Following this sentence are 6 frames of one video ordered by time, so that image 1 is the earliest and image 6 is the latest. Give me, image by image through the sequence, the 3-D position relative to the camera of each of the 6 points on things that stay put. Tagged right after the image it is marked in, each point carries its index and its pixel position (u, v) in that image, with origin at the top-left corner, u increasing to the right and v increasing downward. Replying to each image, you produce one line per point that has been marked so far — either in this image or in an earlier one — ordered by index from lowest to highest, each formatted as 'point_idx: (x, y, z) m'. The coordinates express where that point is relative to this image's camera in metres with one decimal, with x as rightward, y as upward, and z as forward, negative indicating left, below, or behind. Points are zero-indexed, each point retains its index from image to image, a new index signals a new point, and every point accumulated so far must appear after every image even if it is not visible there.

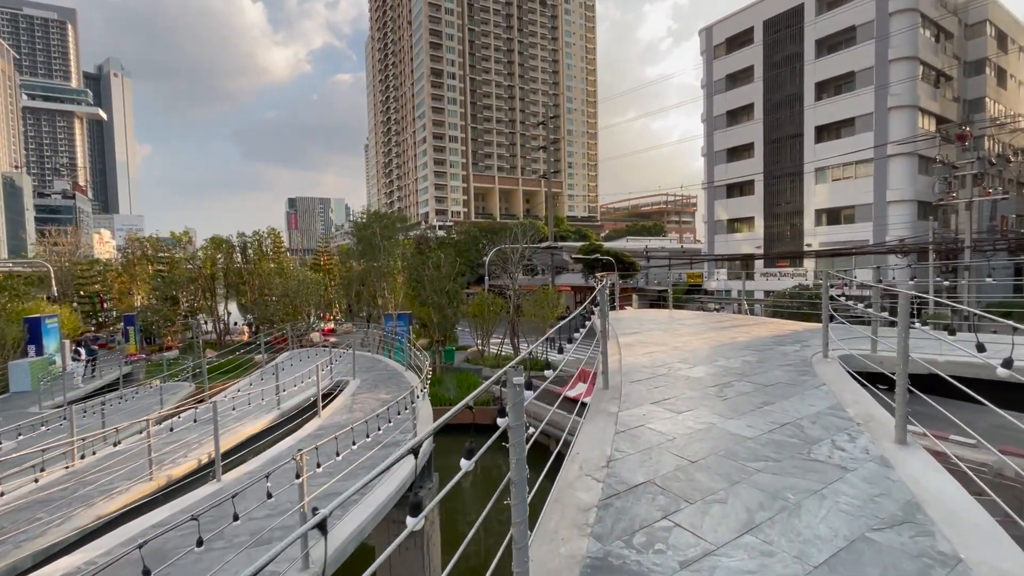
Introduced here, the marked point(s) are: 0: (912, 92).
0: (+15.9, +7.8, +19.5) m
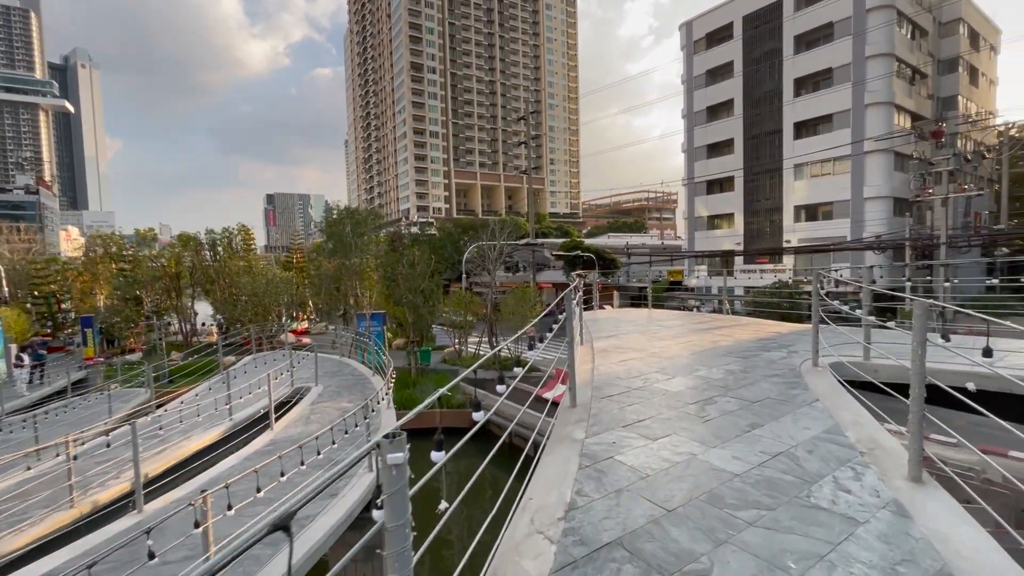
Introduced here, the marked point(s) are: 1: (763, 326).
0: (+15.0, +8.0, +19.5) m
1: (+3.0, -0.5, +5.9) m
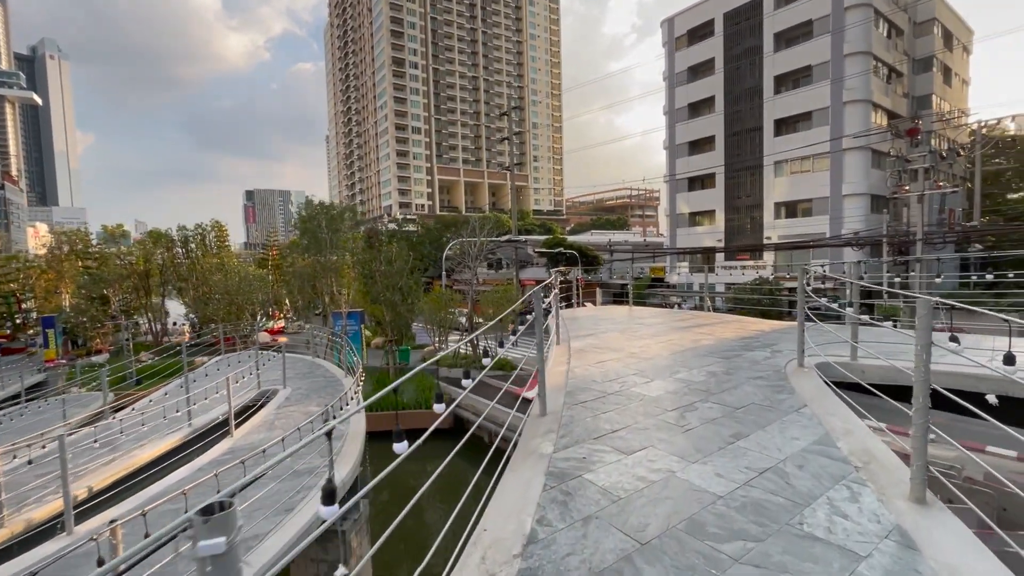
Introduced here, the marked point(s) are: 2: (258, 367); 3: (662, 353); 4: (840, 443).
0: (+14.3, +8.2, +19.7) m
1: (+2.7, -0.4, +5.8) m
2: (-4.4, -1.4, +8.5) m
3: (+1.3, -0.6, +4.3) m
4: (+1.5, -0.7, +2.2) m
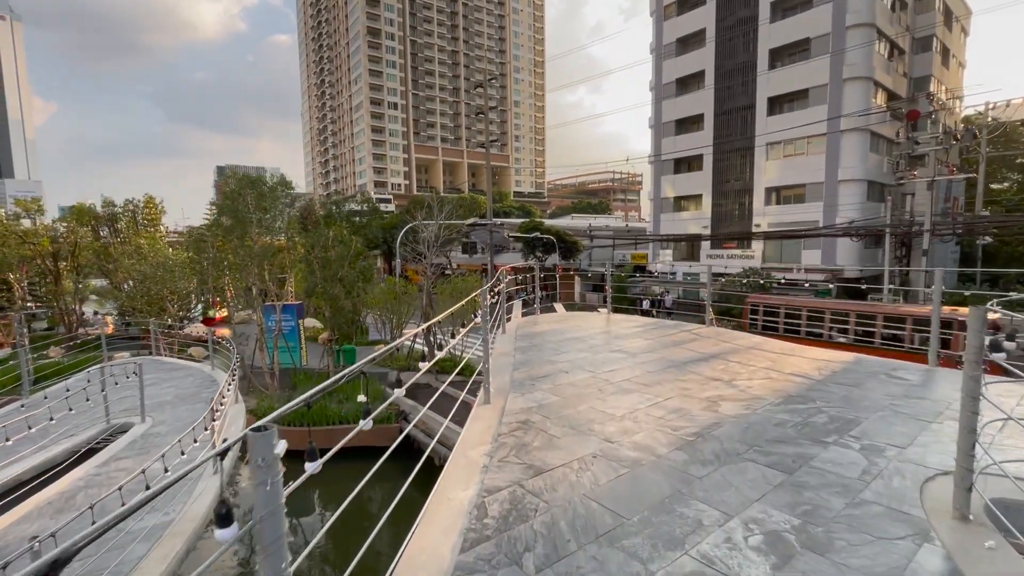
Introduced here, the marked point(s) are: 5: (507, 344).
0: (+13.2, +8.4, +18.0) m
1: (+2.1, -0.6, +3.9) m
2: (-5.2, -1.3, +6.4) m
3: (+0.7, -0.7, +2.3) m
4: (+0.9, -0.9, +0.3) m
5: (-0.1, -0.5, +4.8) m
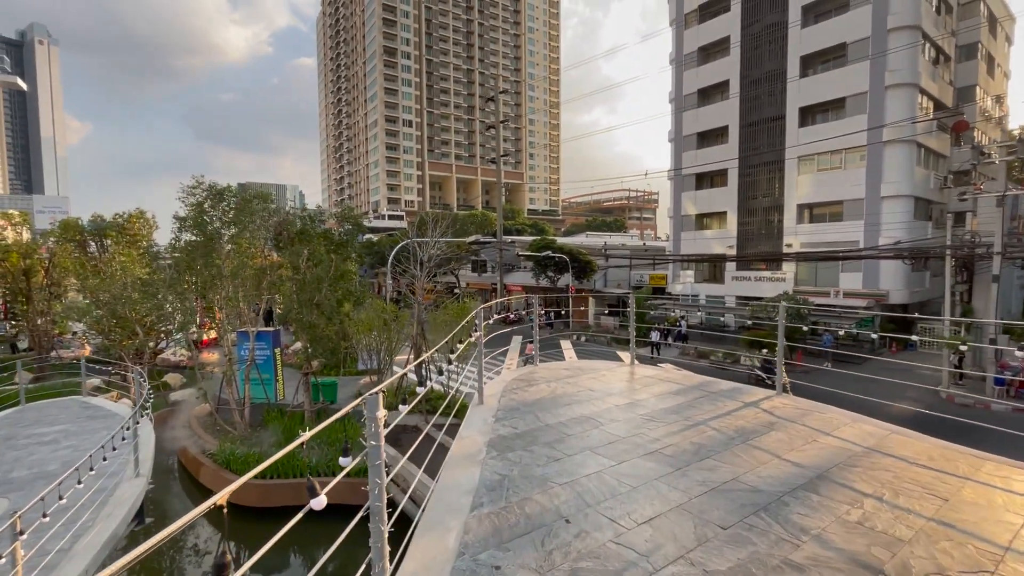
0: (+13.5, +7.4, +16.2) m
1: (+1.9, -0.9, +2.1) m
2: (-5.3, -1.7, +4.8) m
3: (+0.5, -1.0, +0.6) m
4: (+0.6, -1.1, -1.5) m
5: (-0.2, -0.9, +3.1) m
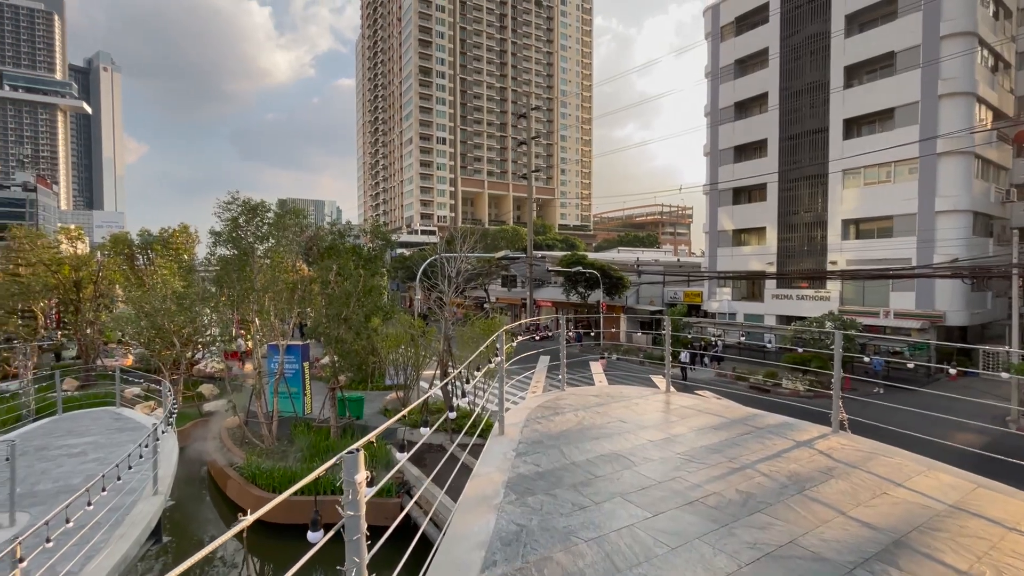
0: (+14.5, +6.8, +15.3) m
1: (+2.0, -1.0, +1.7) m
2: (-5.1, -1.8, +4.9) m
3: (+0.4, -1.1, +0.3) m
4: (+0.5, -1.1, -1.8) m
5: (-0.1, -1.0, +2.8) m
